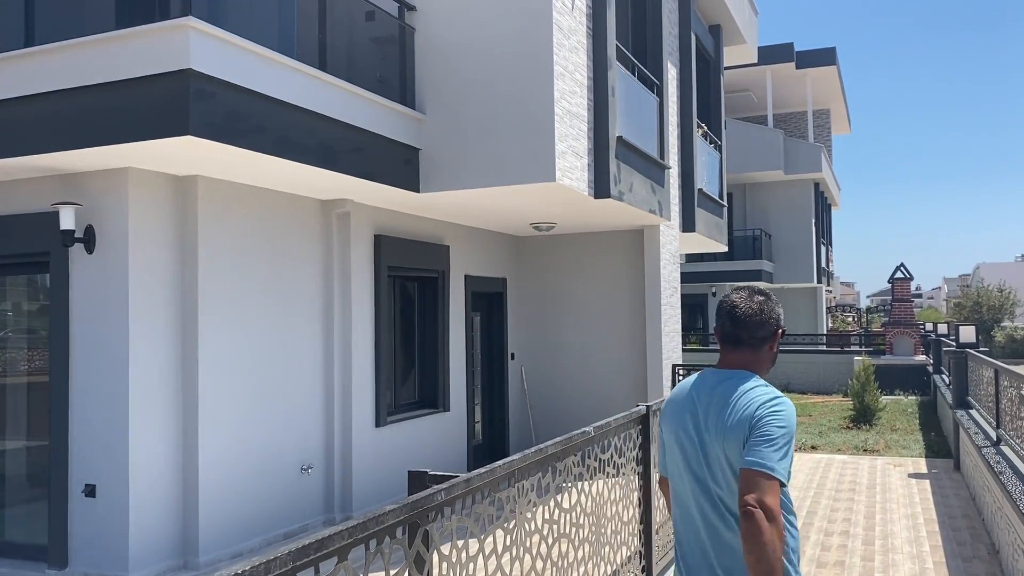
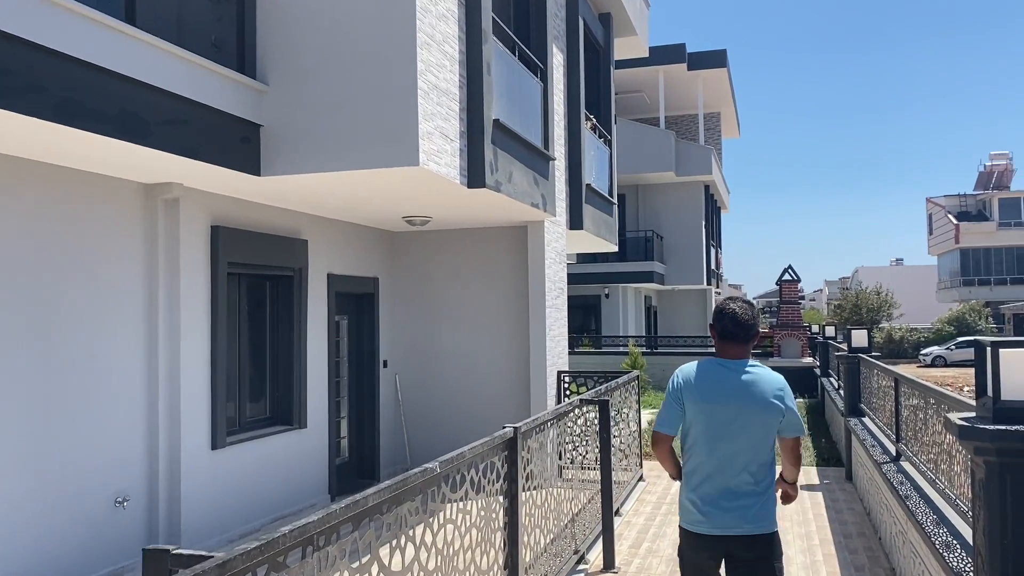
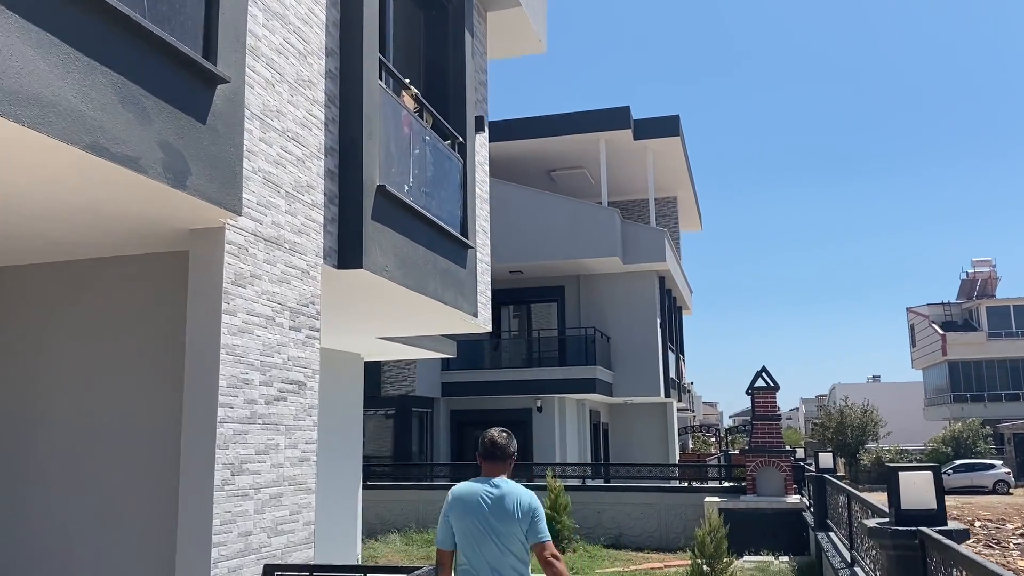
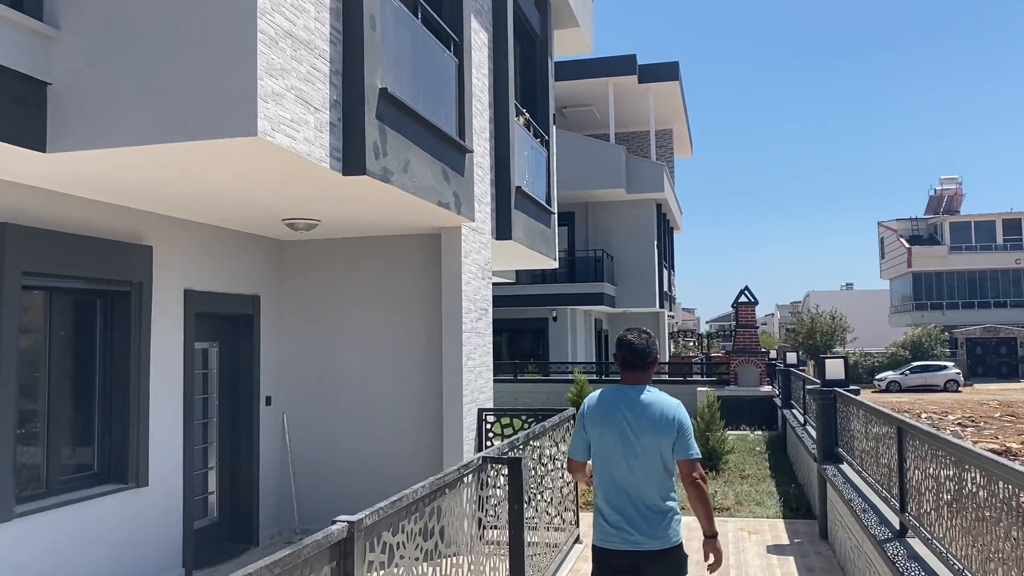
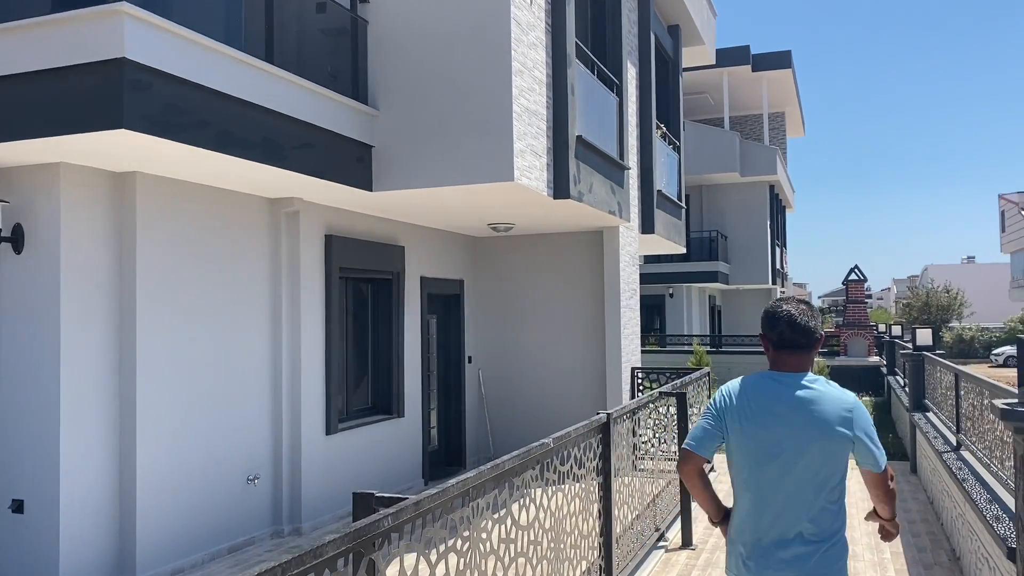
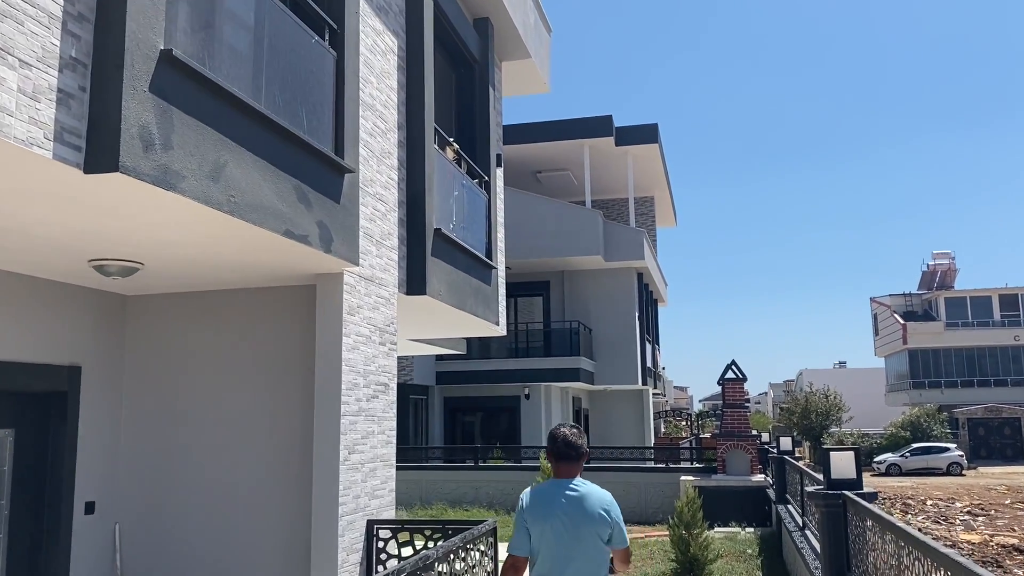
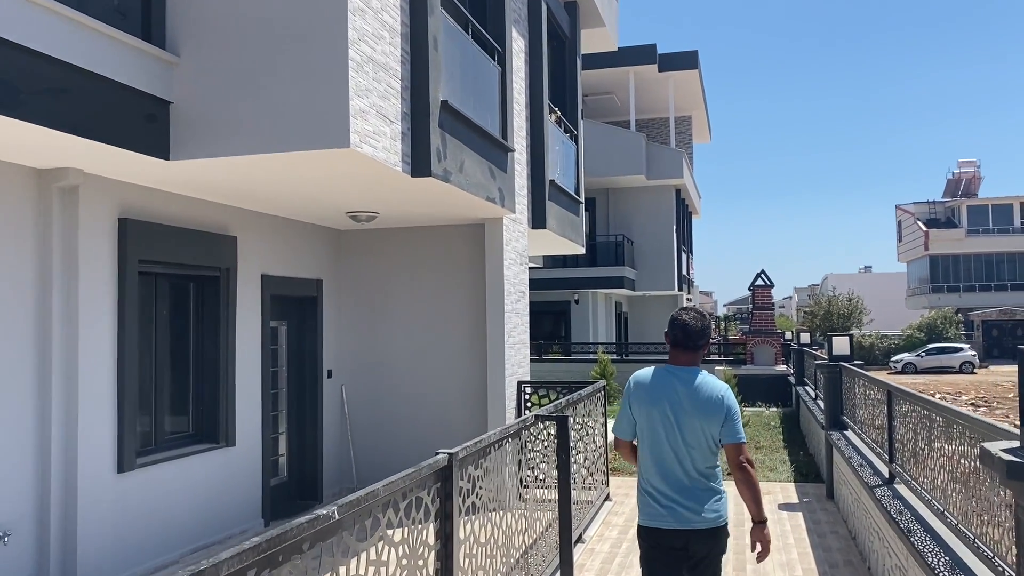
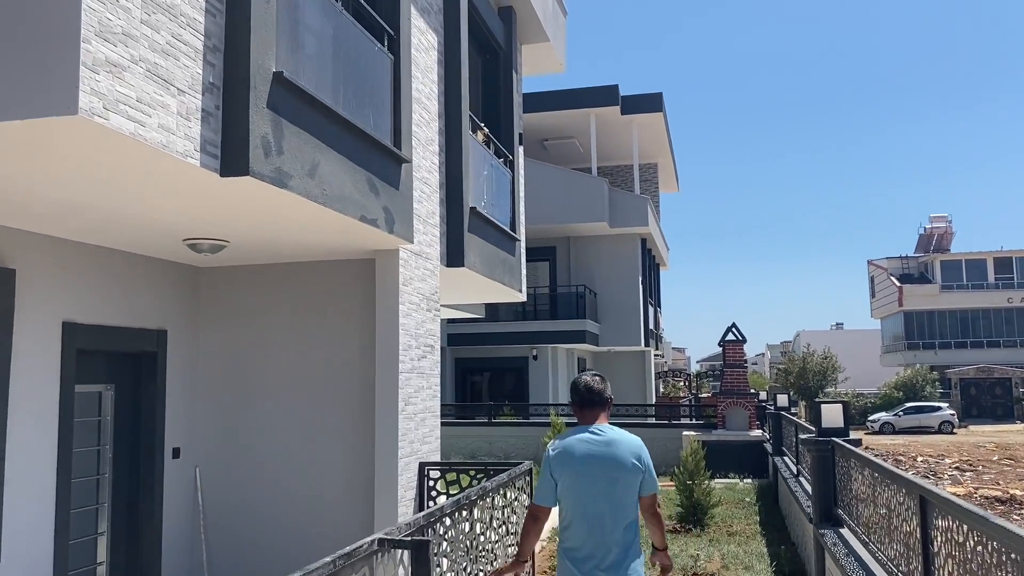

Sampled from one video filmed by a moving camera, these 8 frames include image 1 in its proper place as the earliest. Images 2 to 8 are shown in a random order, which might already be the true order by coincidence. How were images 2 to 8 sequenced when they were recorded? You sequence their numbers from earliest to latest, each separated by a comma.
5, 2, 7, 4, 8, 6, 3
